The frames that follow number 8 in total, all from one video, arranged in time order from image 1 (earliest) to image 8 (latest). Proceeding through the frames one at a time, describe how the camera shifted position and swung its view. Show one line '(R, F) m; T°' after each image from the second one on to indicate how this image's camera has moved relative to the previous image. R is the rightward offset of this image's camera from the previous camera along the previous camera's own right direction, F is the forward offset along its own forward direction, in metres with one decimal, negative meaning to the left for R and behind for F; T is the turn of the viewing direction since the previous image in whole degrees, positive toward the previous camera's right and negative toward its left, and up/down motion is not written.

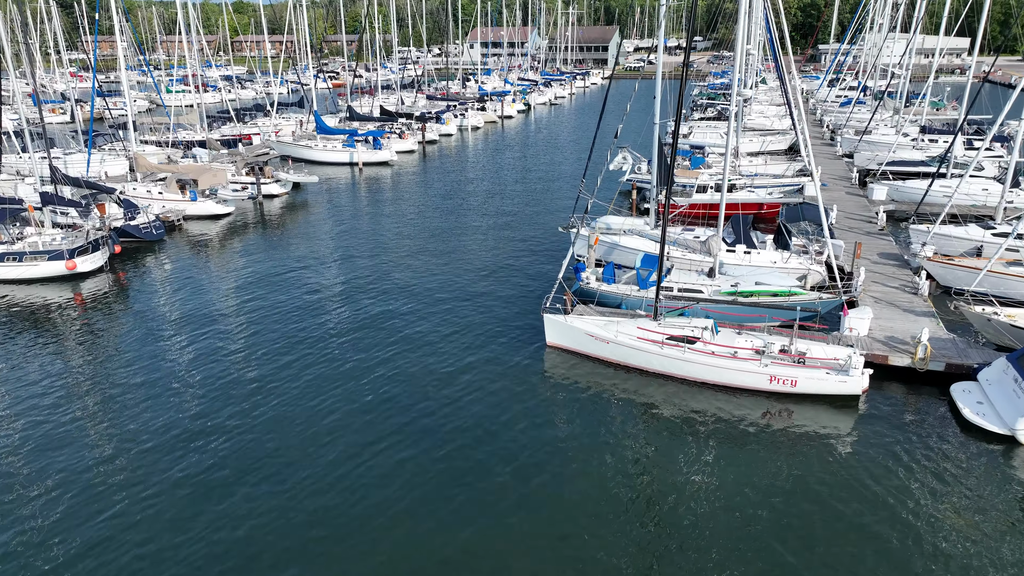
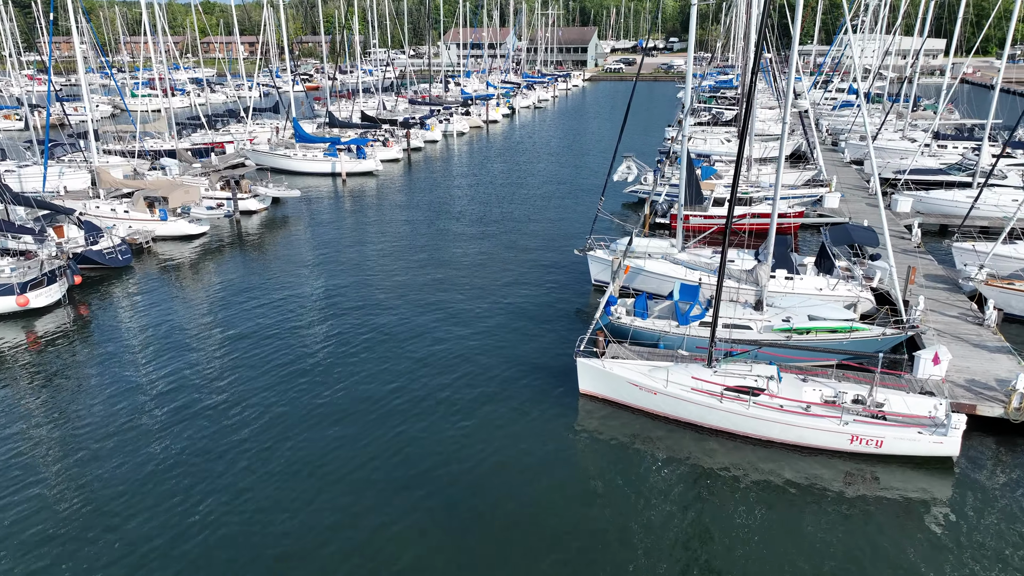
(-1.6, +3.2) m; +2°
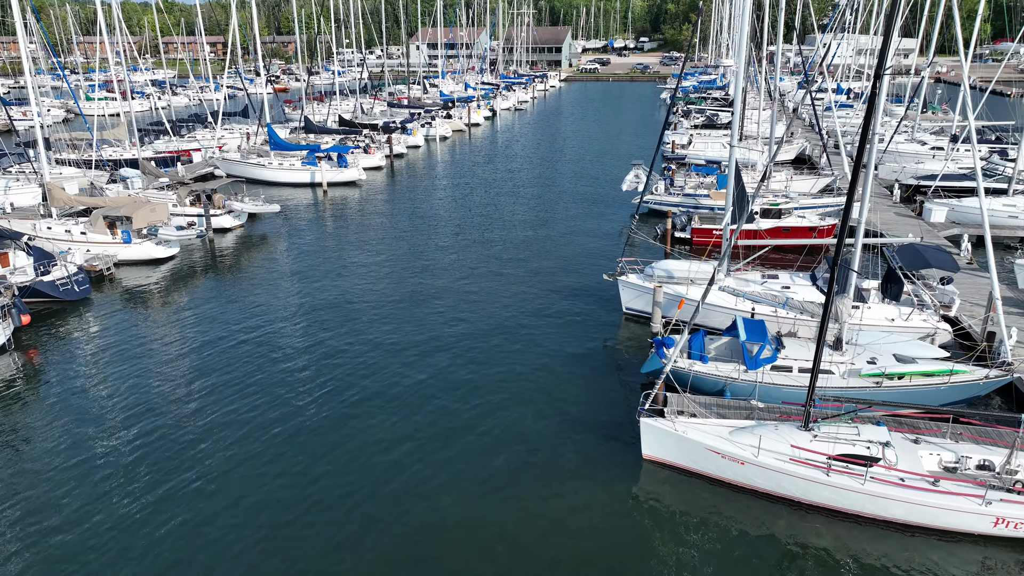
(-2.0, +3.7) m; +3°
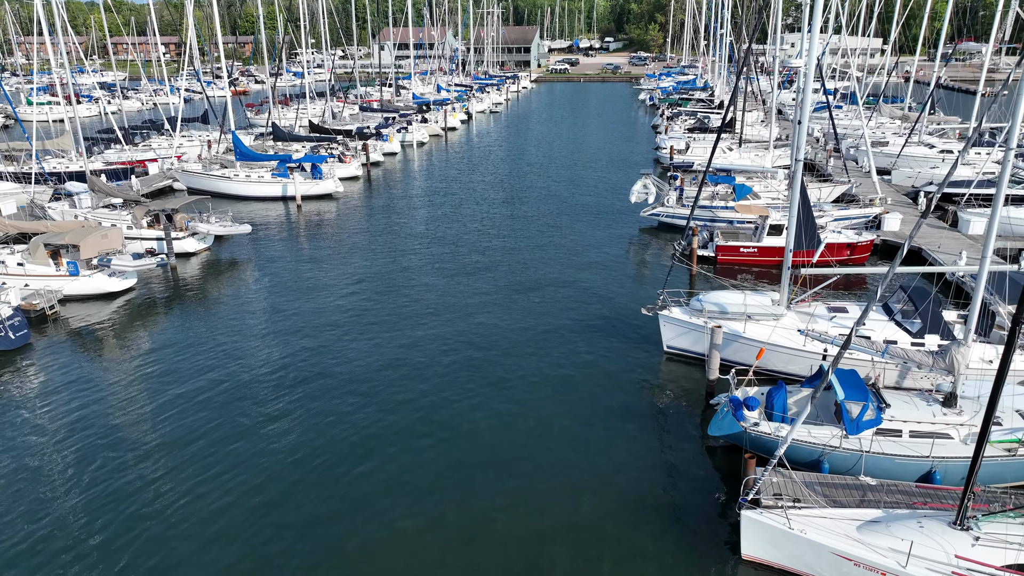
(-2.0, +3.9) m; +3°
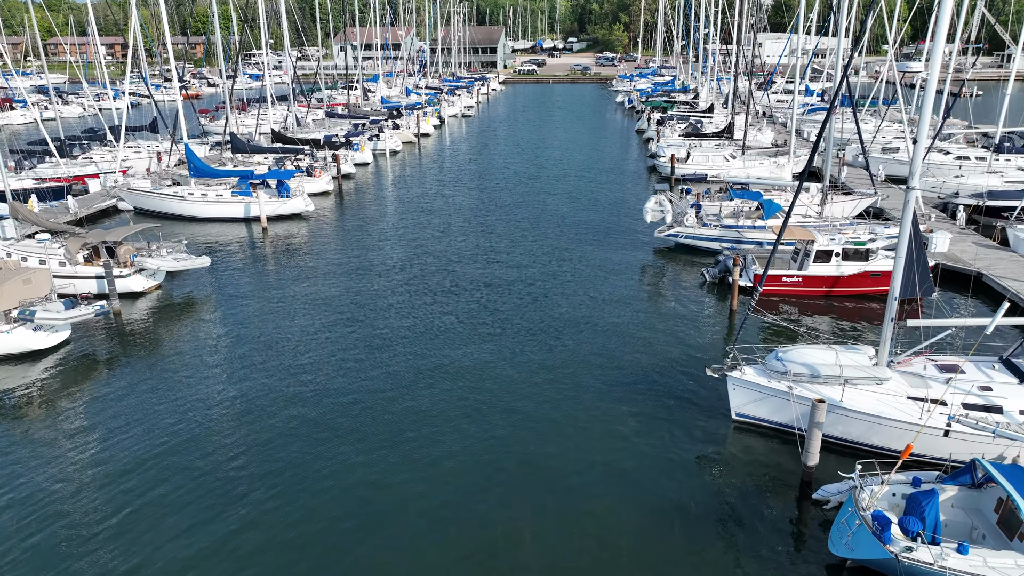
(-1.9, +4.7) m; +3°
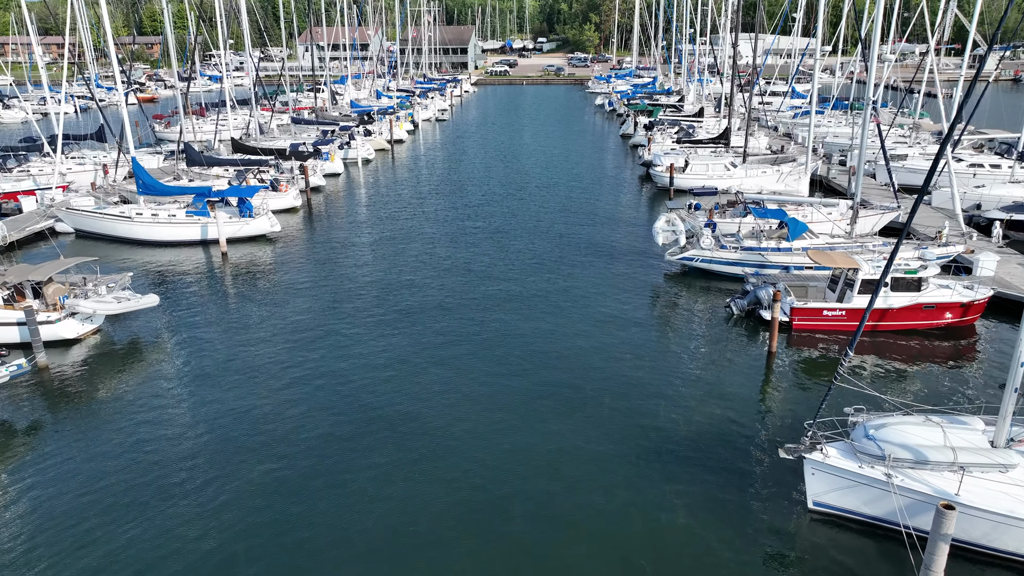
(-1.2, +4.0) m; +2°
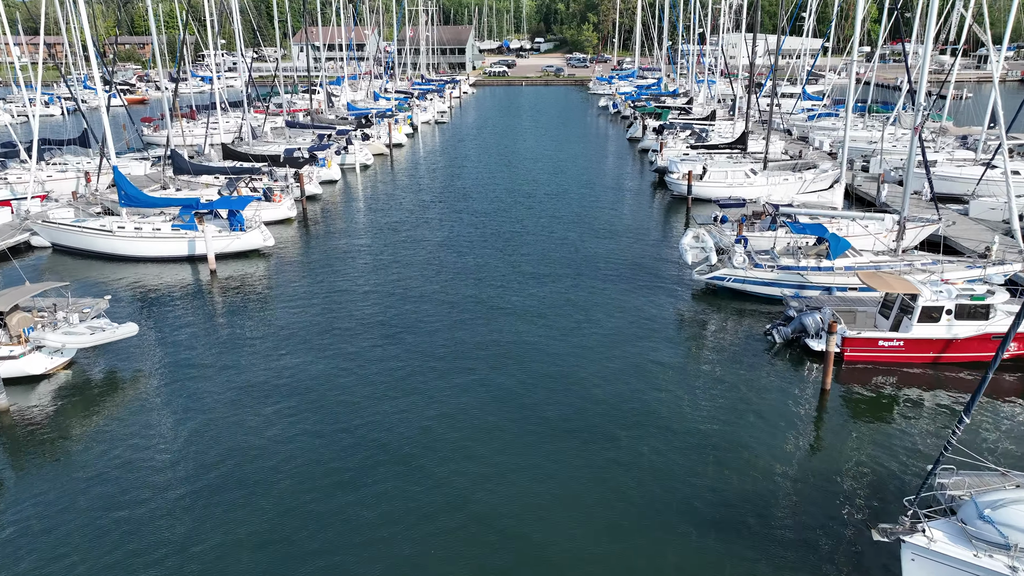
(-0.8, +2.6) m; 0°
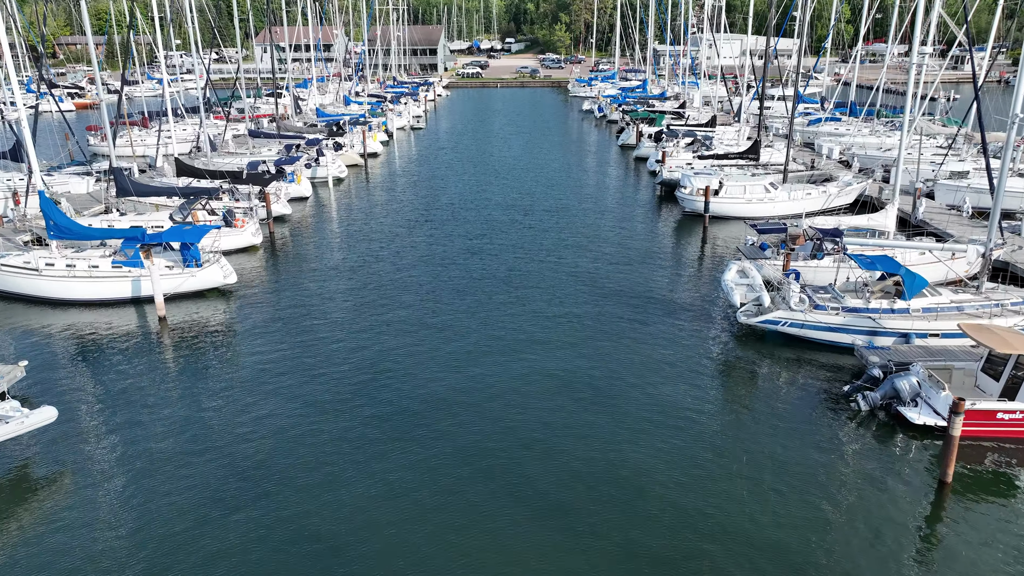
(-1.5, +4.9) m; +2°
